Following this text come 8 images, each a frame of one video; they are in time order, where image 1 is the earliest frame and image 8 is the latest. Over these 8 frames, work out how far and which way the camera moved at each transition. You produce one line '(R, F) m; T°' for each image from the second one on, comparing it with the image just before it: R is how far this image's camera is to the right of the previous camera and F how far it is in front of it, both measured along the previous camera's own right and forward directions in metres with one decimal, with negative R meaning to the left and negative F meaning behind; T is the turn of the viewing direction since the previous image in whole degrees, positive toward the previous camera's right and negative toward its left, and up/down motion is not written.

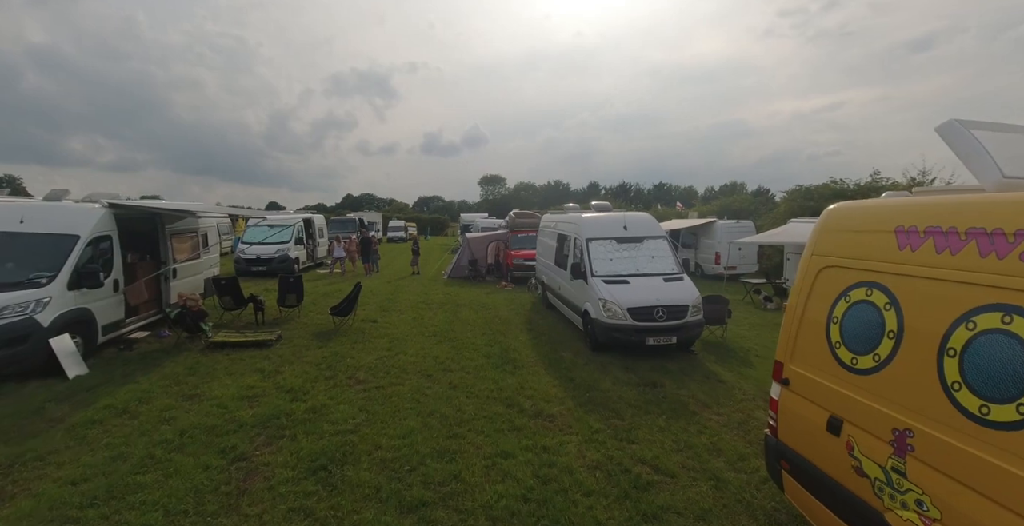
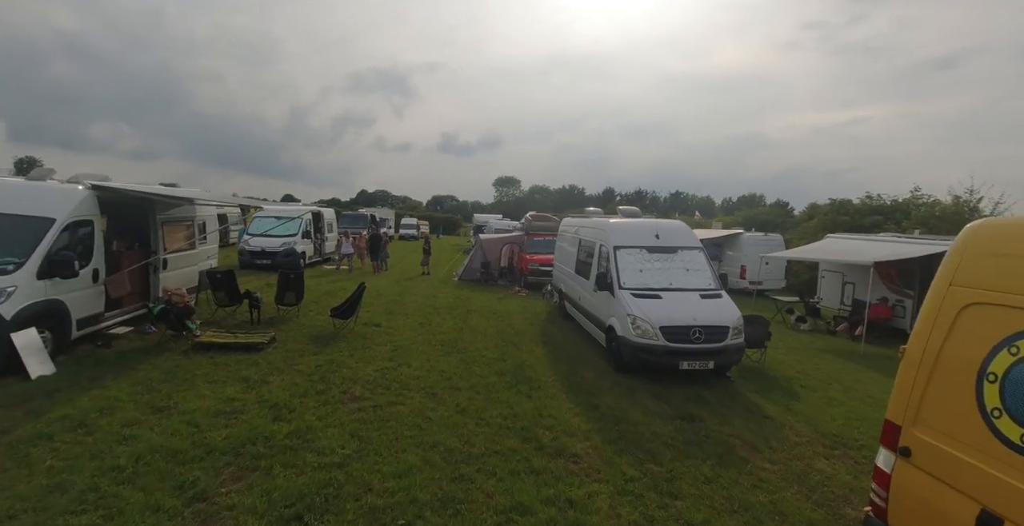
(-0.2, +0.9) m; -1°
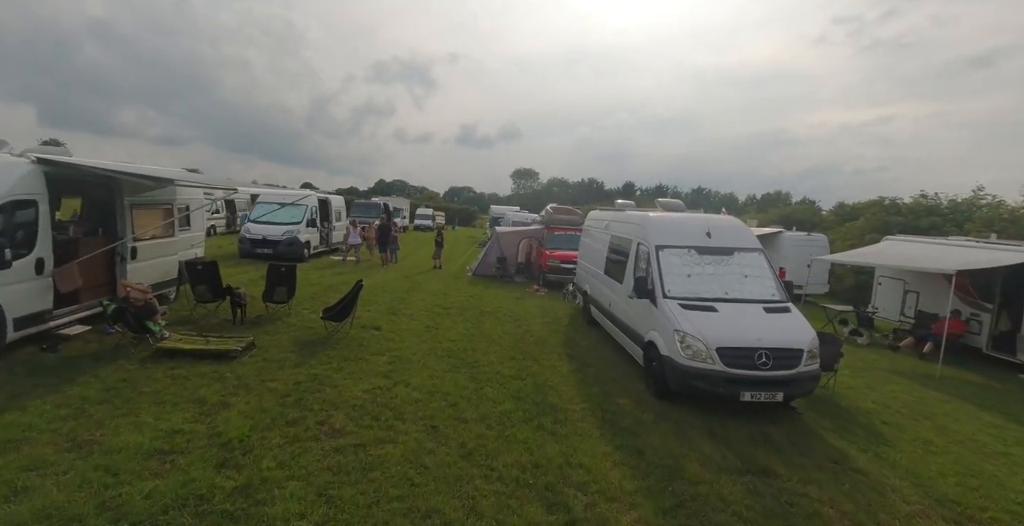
(-0.1, +1.3) m; -2°
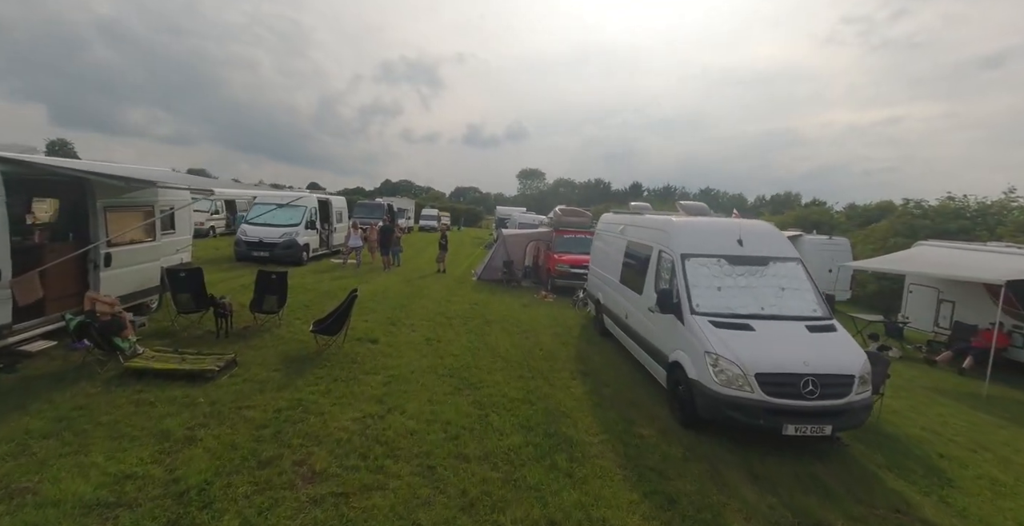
(0.0, +0.7) m; -1°
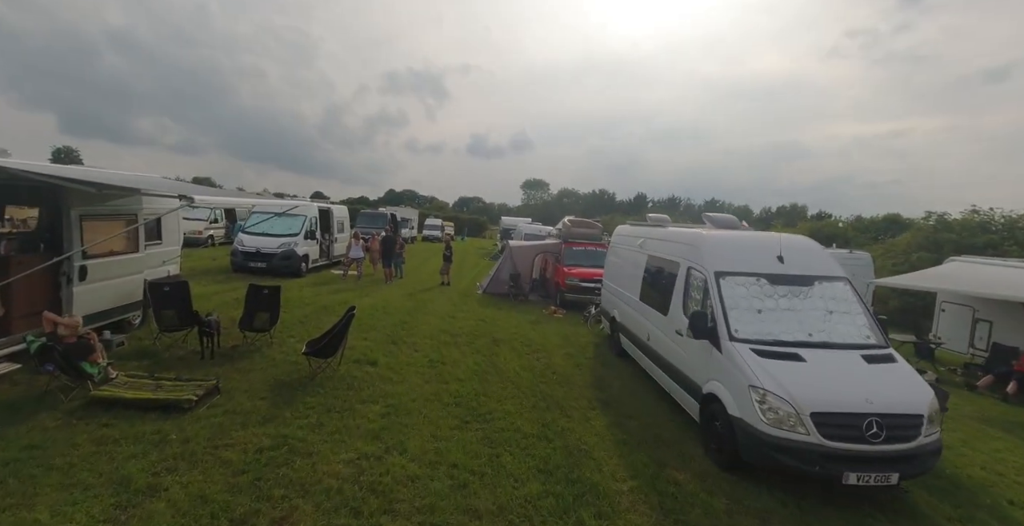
(-0.1, +0.6) m; 0°
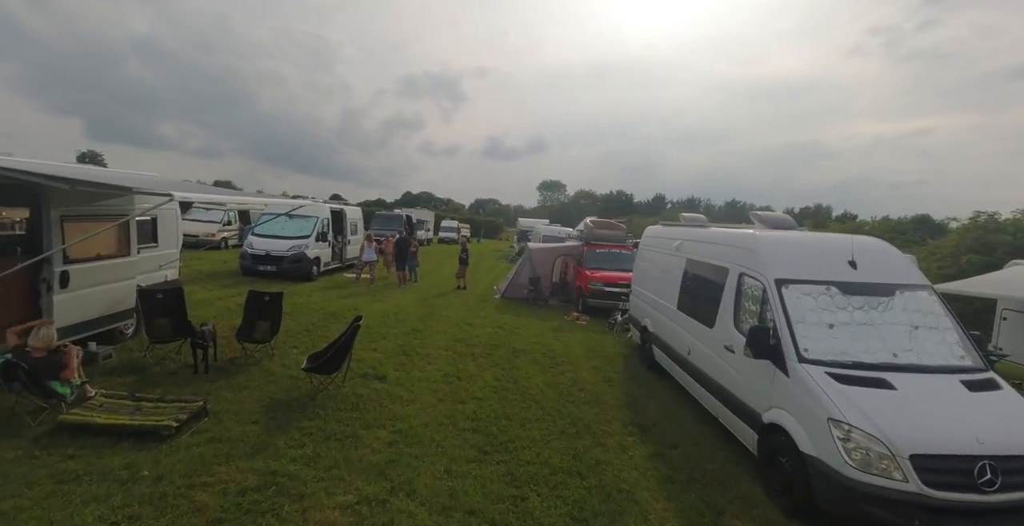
(-0.1, +0.7) m; -2°
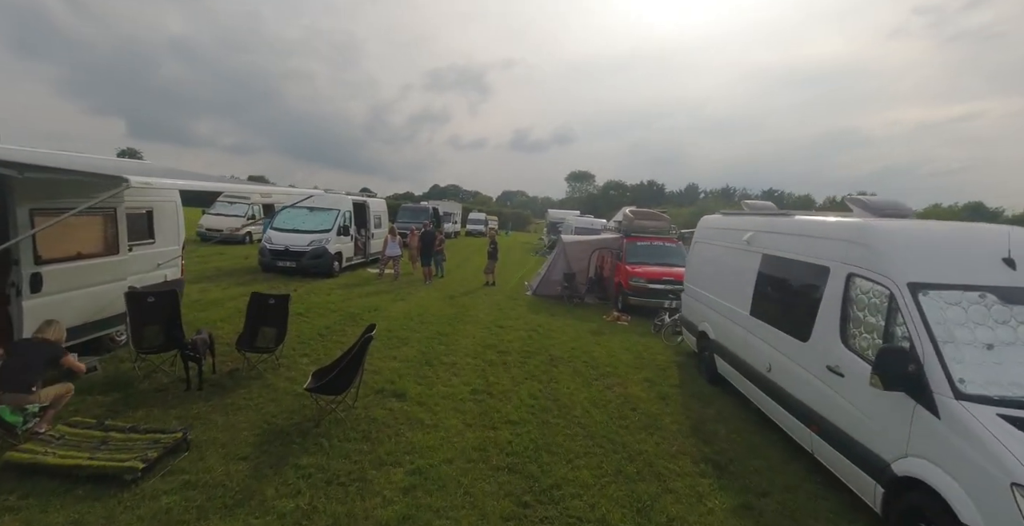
(-0.2, +1.0) m; -3°
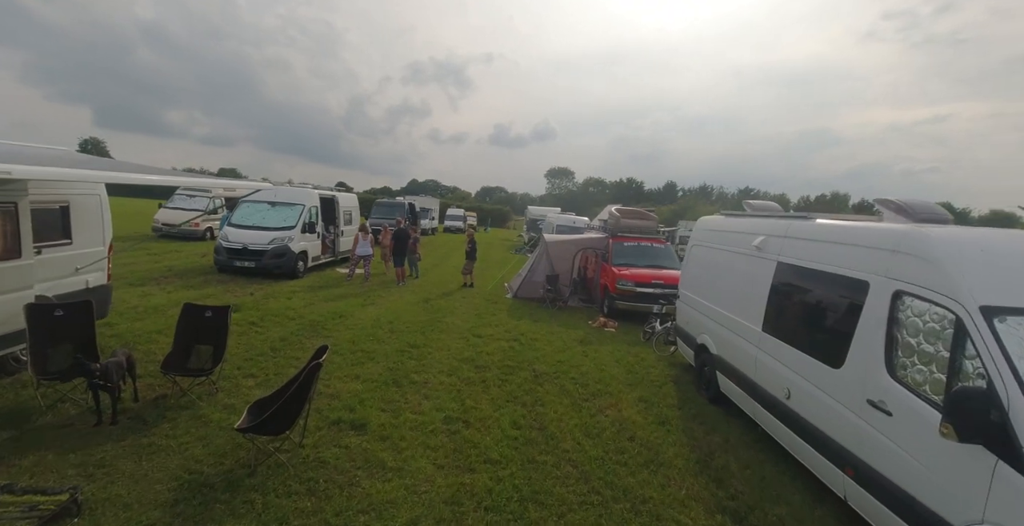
(0.0, +0.8) m; +3°
